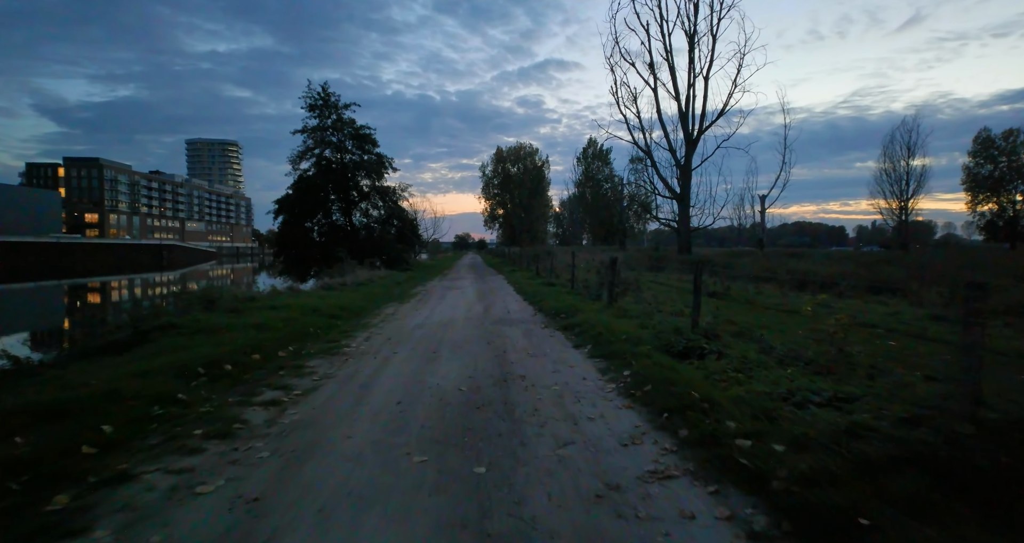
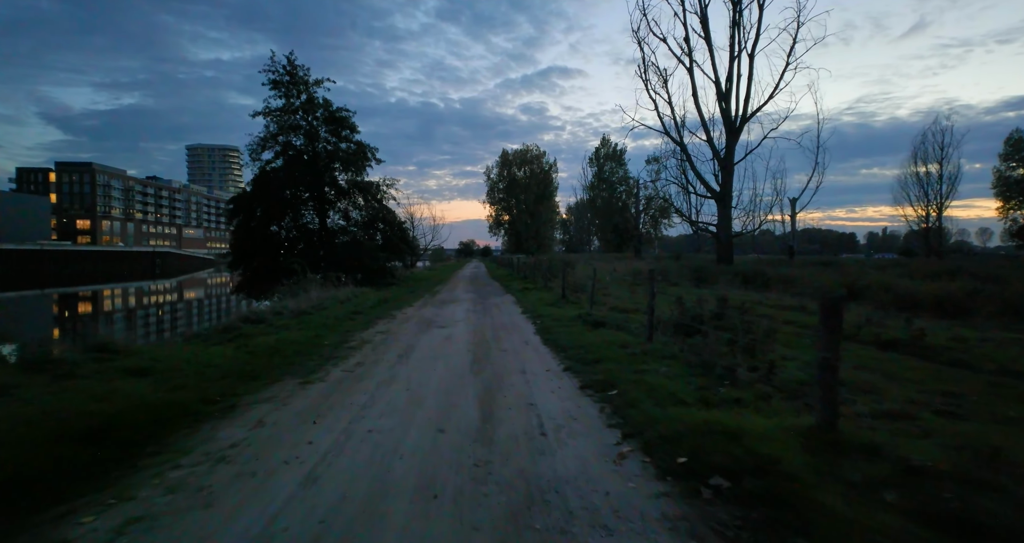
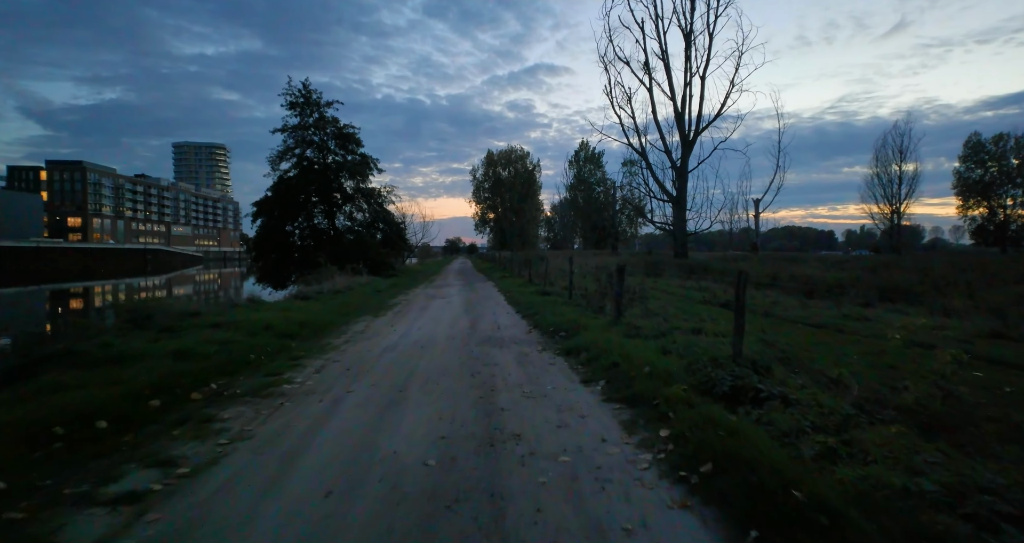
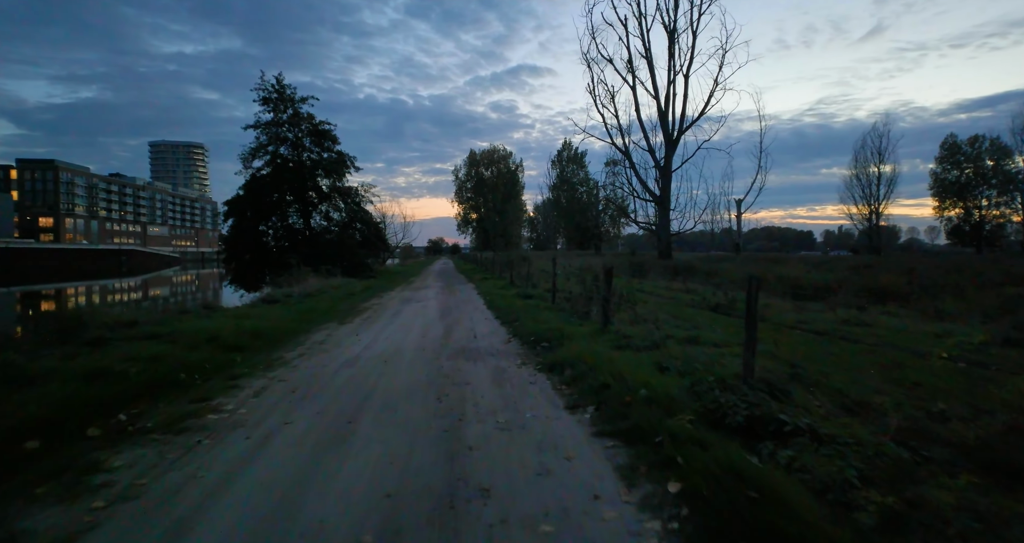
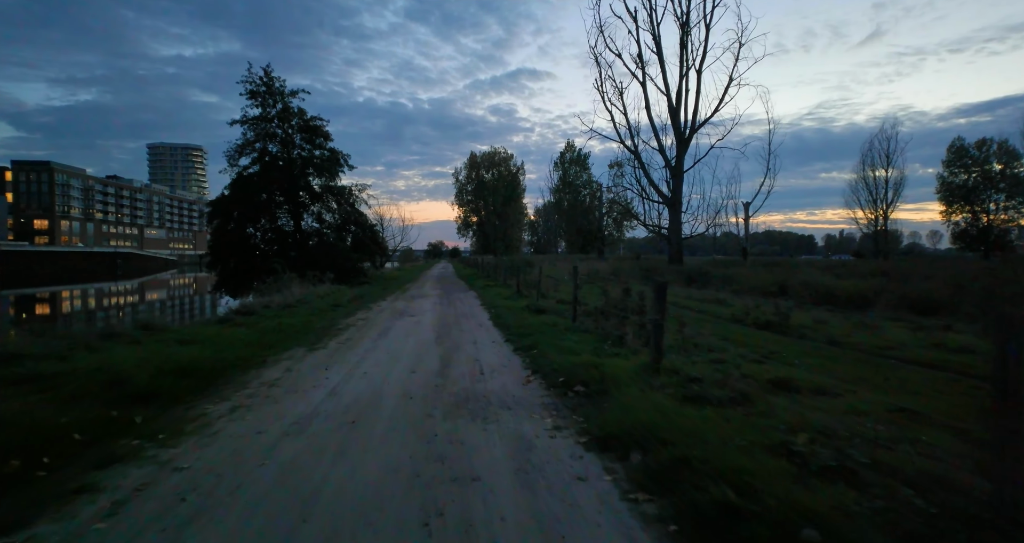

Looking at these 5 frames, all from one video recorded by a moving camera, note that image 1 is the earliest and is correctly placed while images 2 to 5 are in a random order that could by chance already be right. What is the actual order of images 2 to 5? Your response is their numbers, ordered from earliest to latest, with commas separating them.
3, 4, 5, 2
